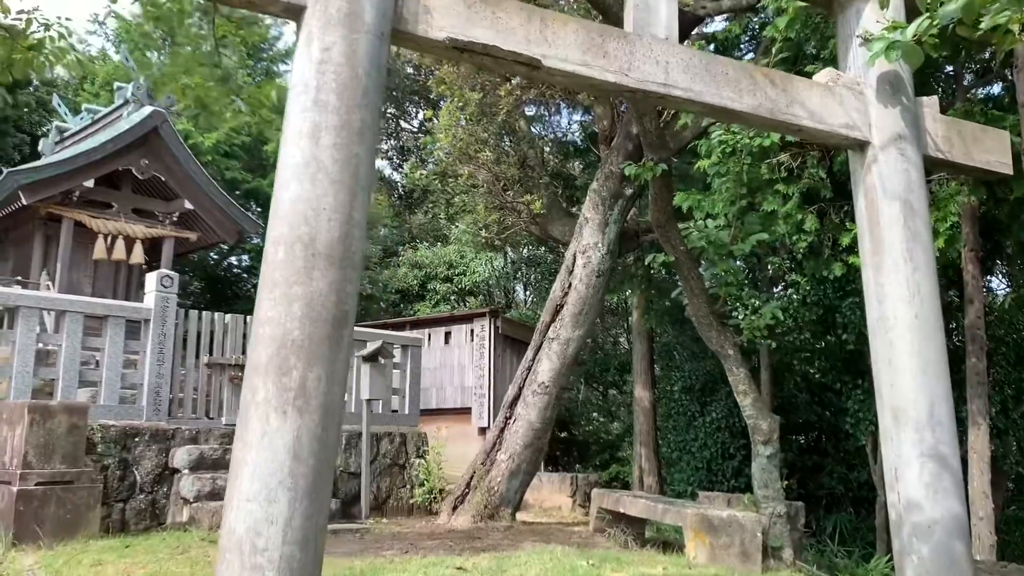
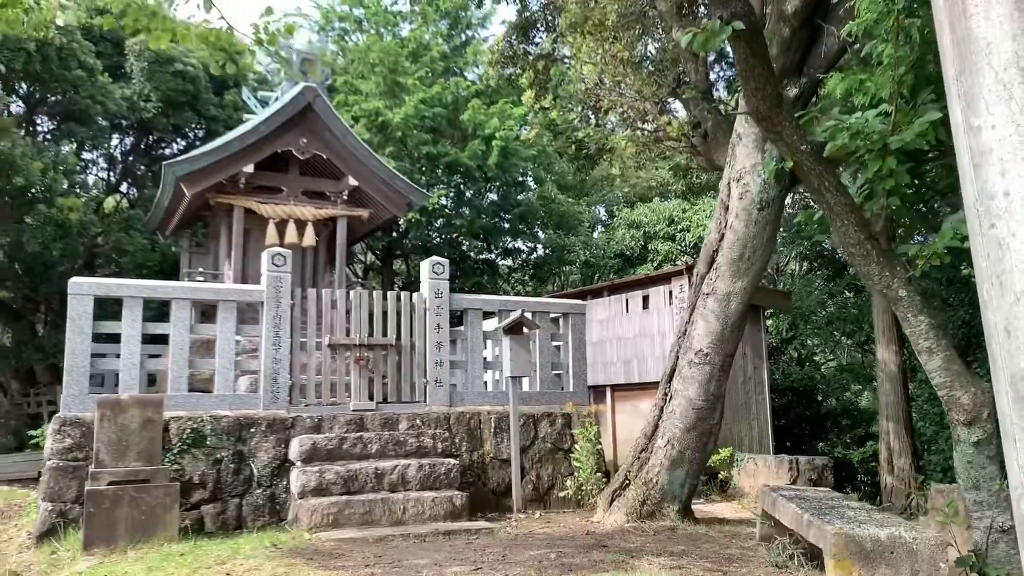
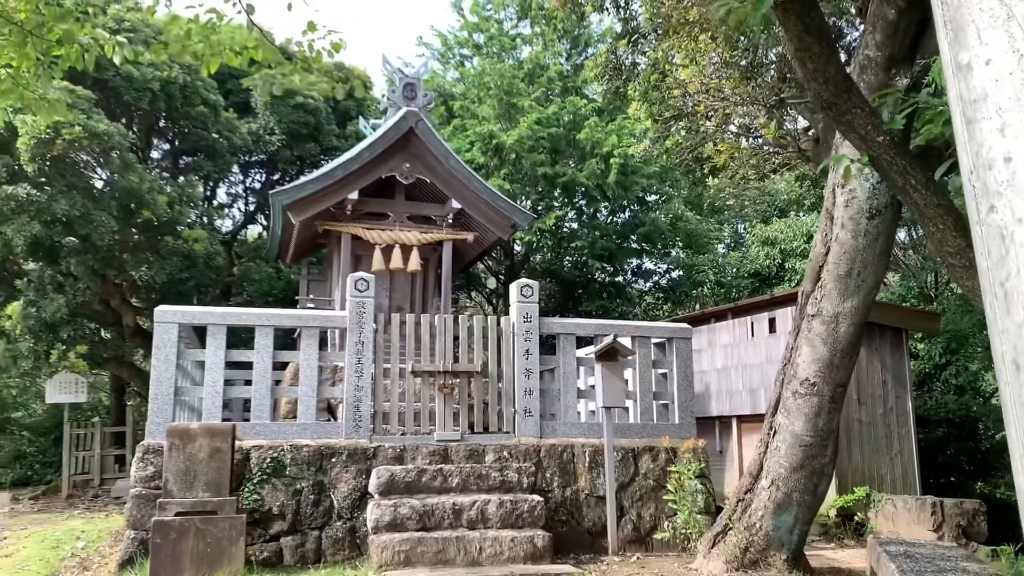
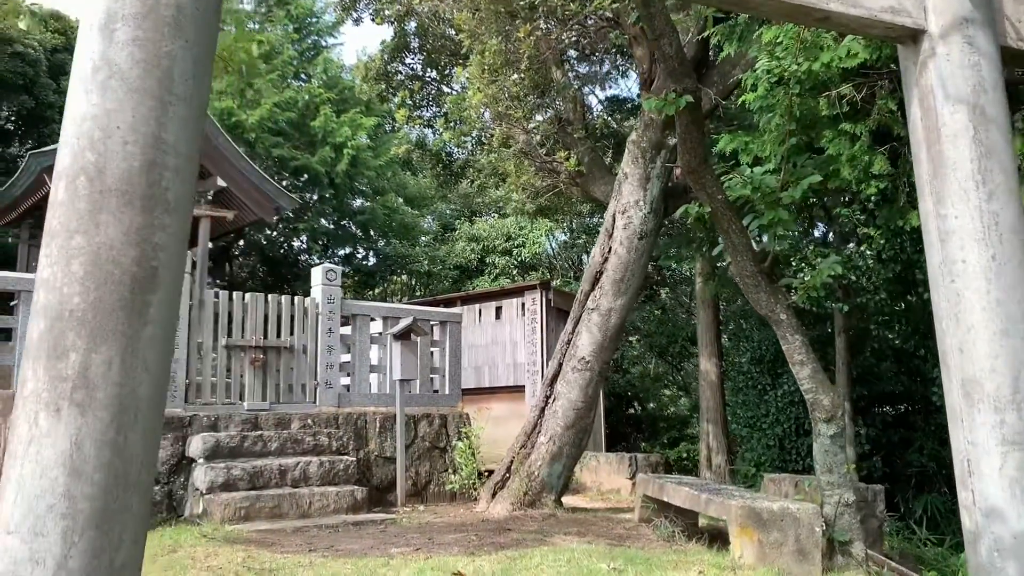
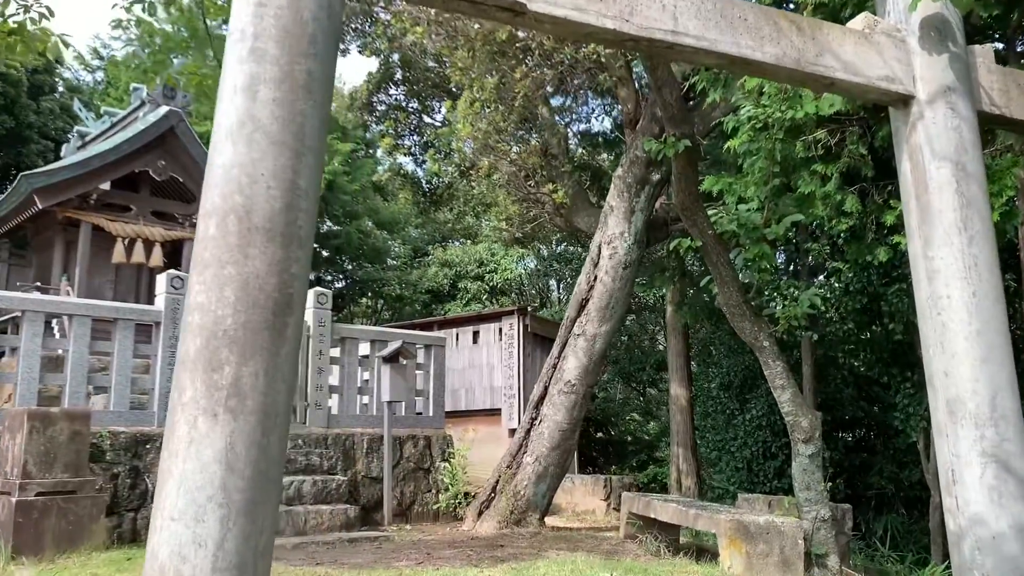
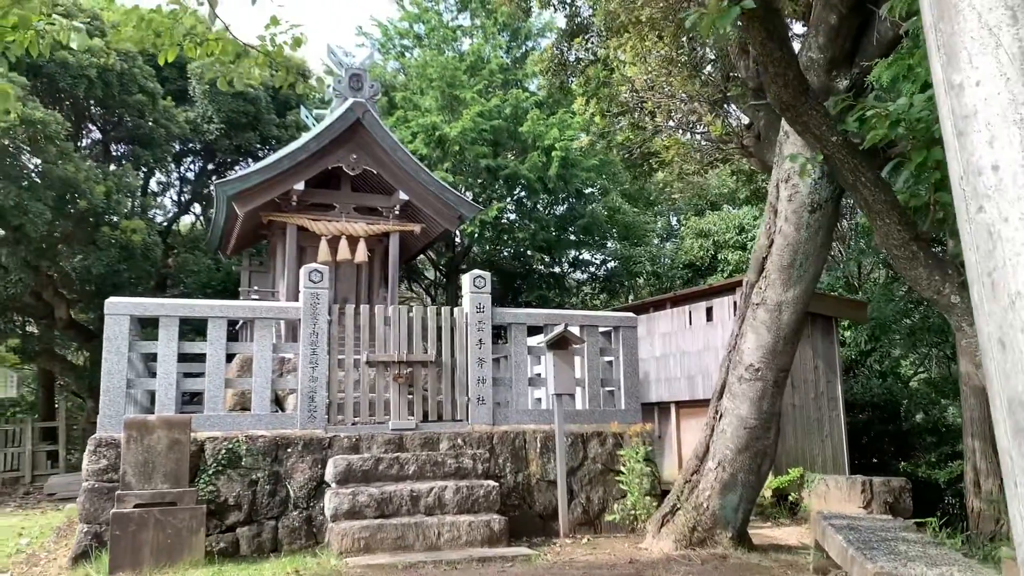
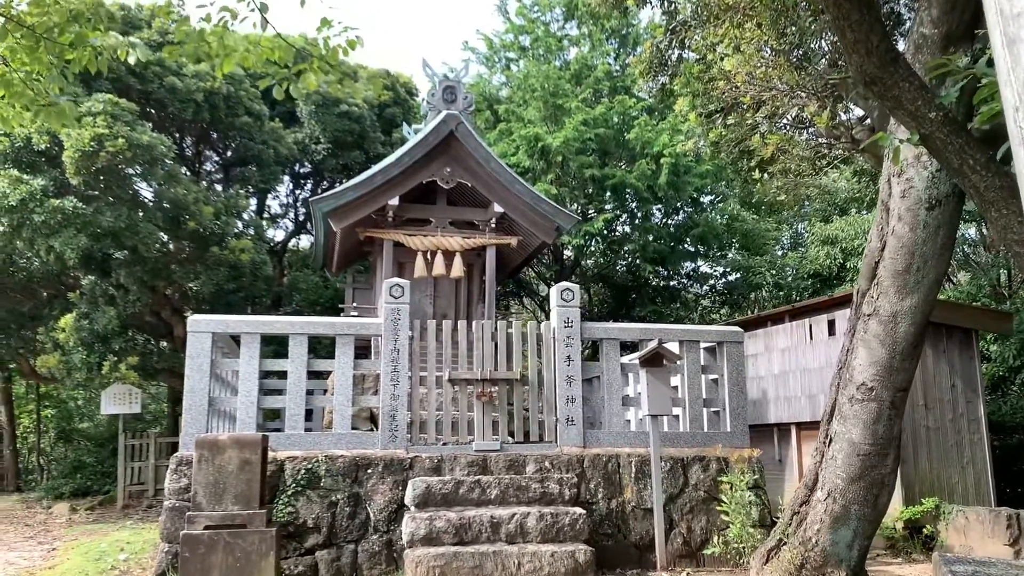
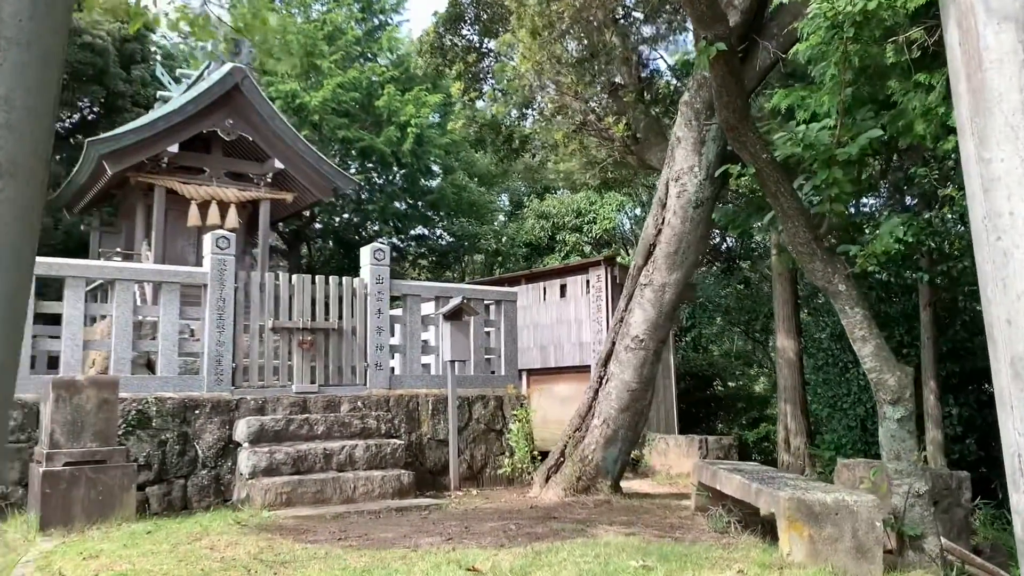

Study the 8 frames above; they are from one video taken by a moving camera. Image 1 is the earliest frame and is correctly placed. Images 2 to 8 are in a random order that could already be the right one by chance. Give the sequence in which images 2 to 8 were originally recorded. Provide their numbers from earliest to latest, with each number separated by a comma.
5, 4, 8, 2, 6, 3, 7
